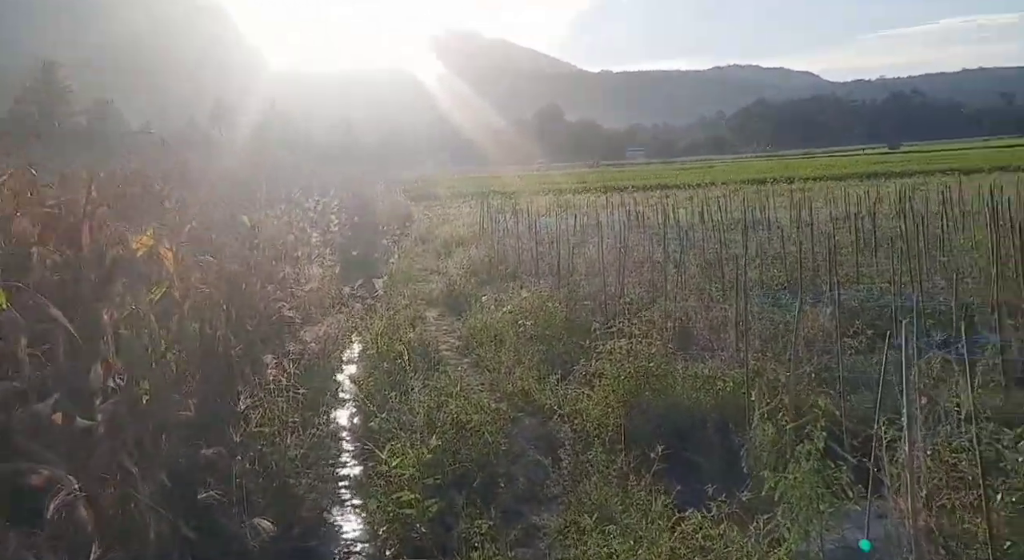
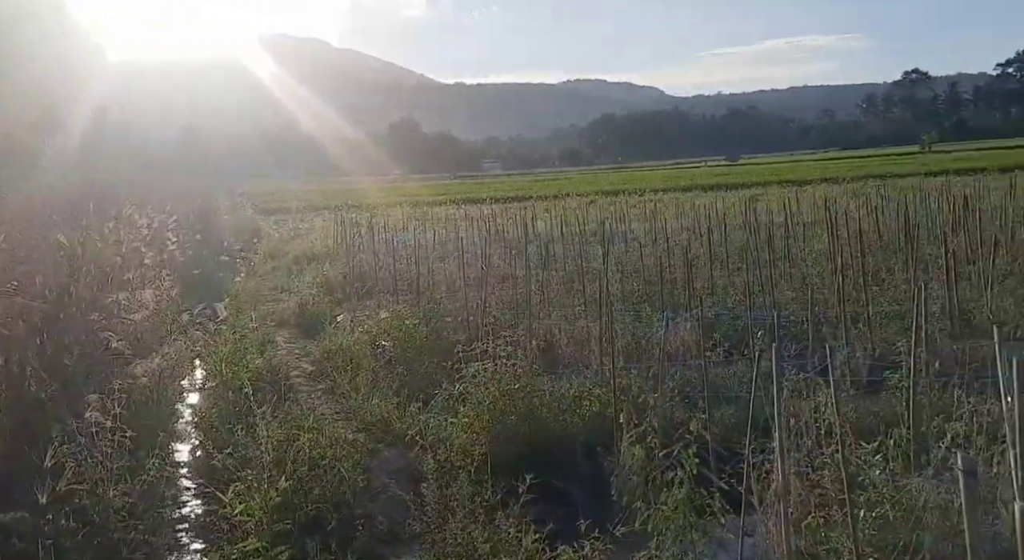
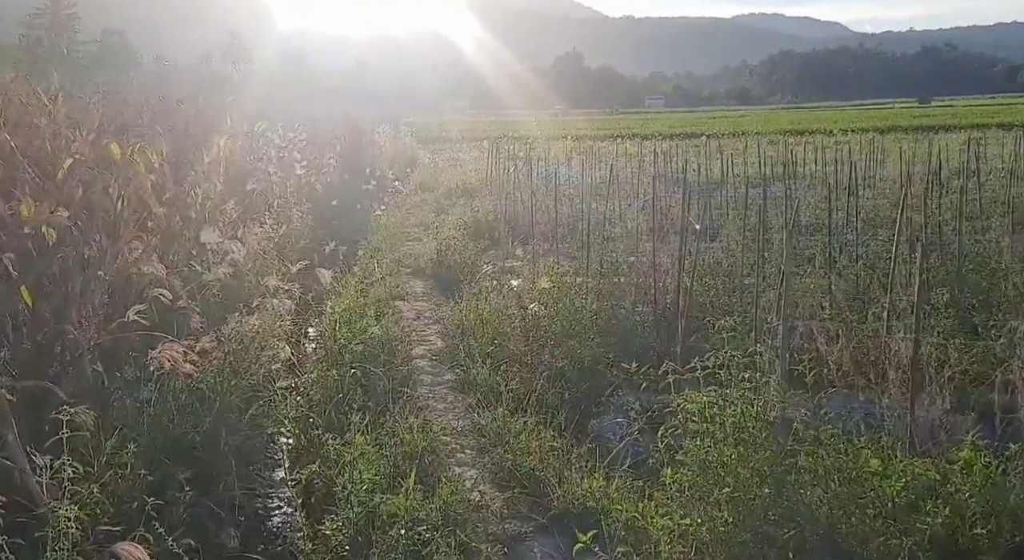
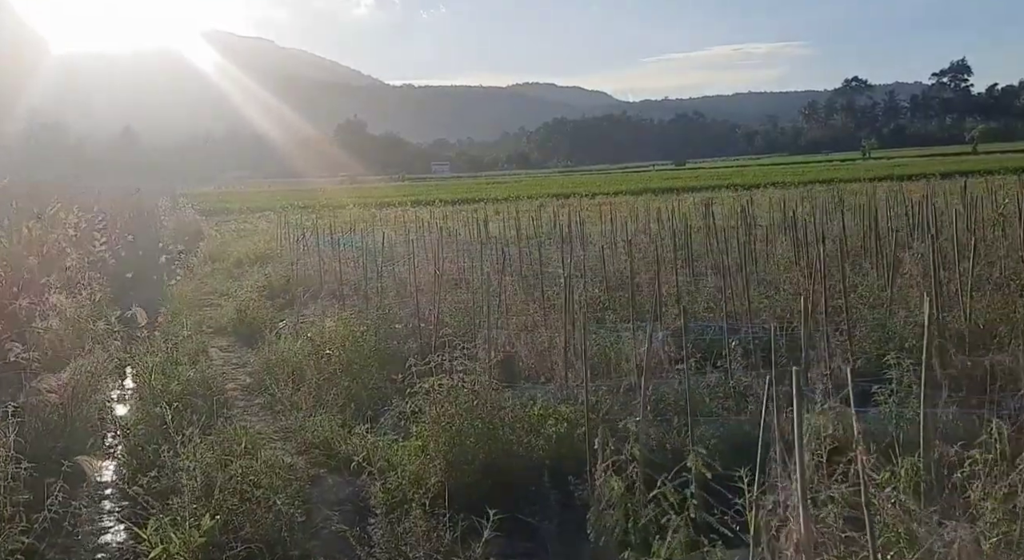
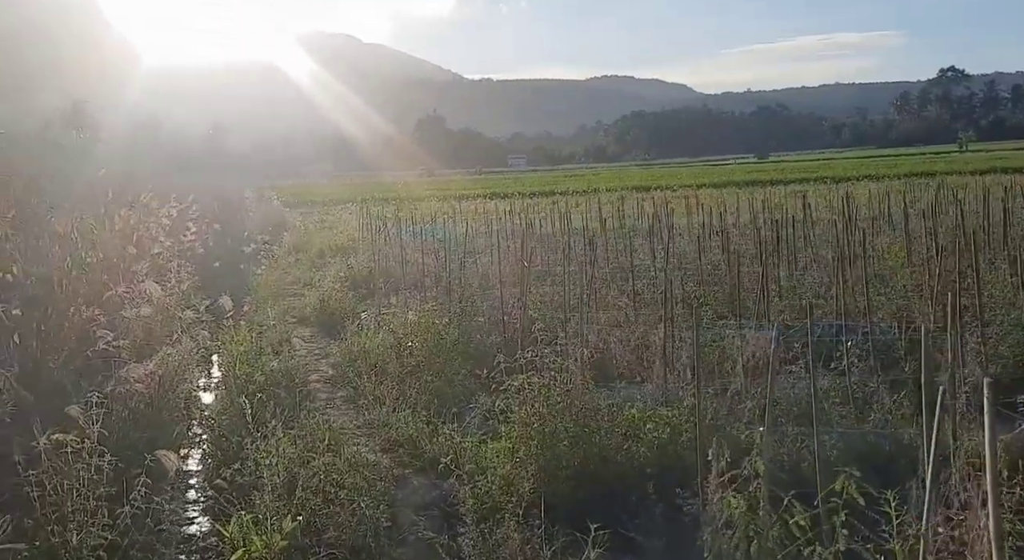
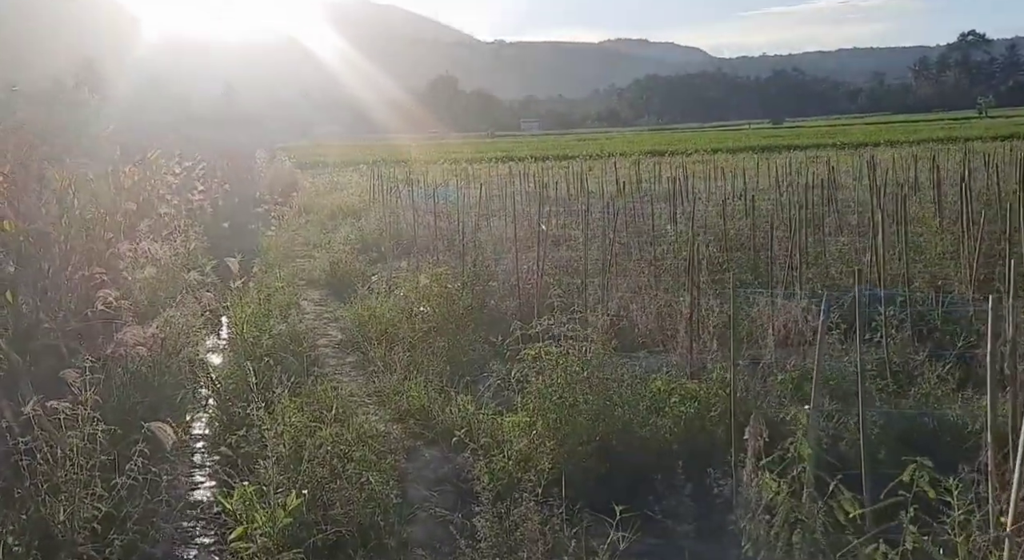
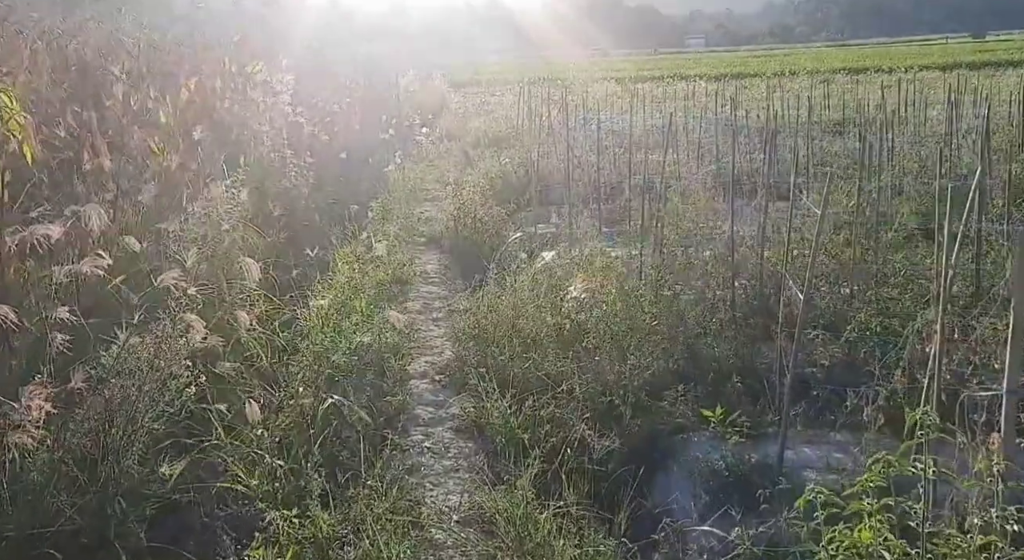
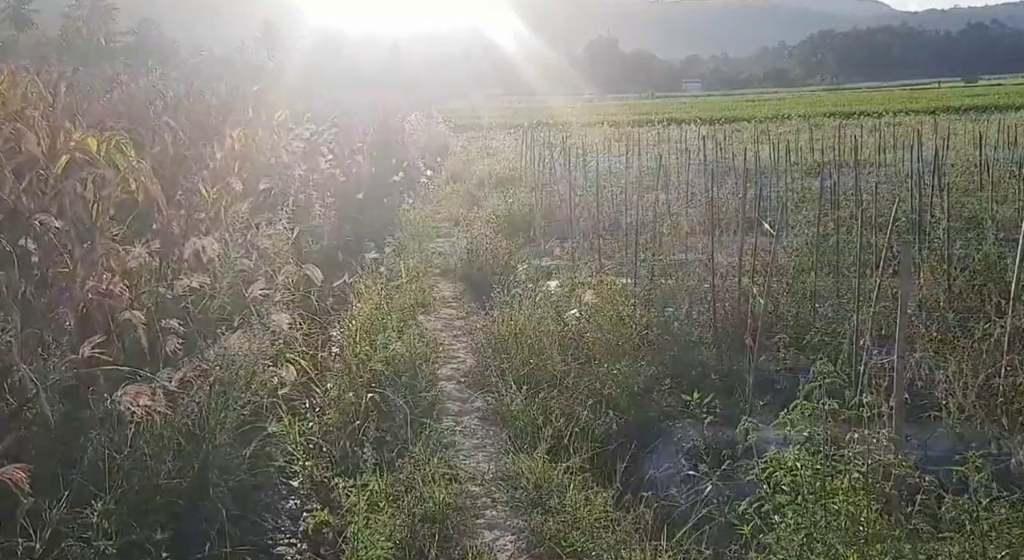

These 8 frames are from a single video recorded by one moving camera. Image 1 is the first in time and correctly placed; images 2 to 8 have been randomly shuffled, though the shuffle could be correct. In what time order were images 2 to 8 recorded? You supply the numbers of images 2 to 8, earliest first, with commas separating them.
2, 4, 5, 6, 3, 8, 7
